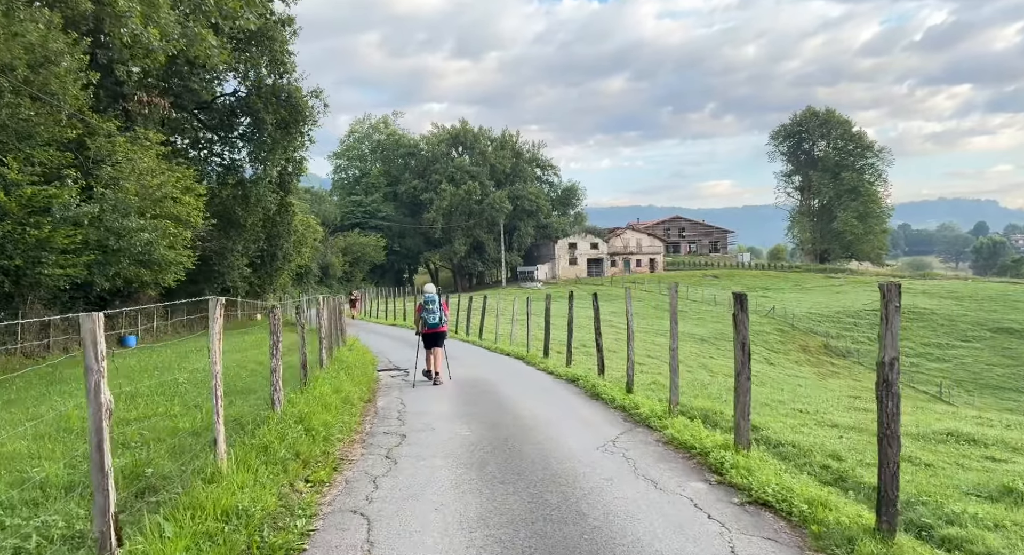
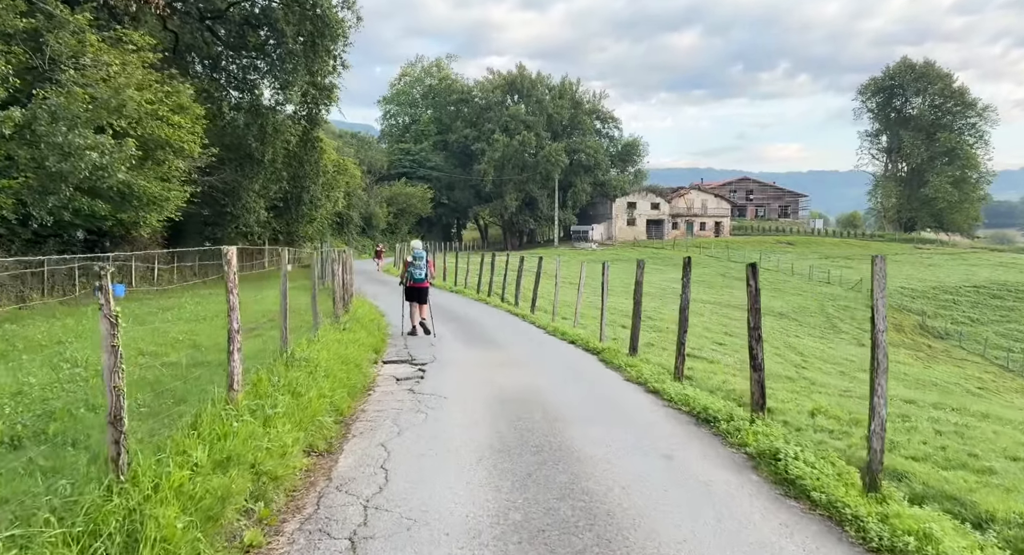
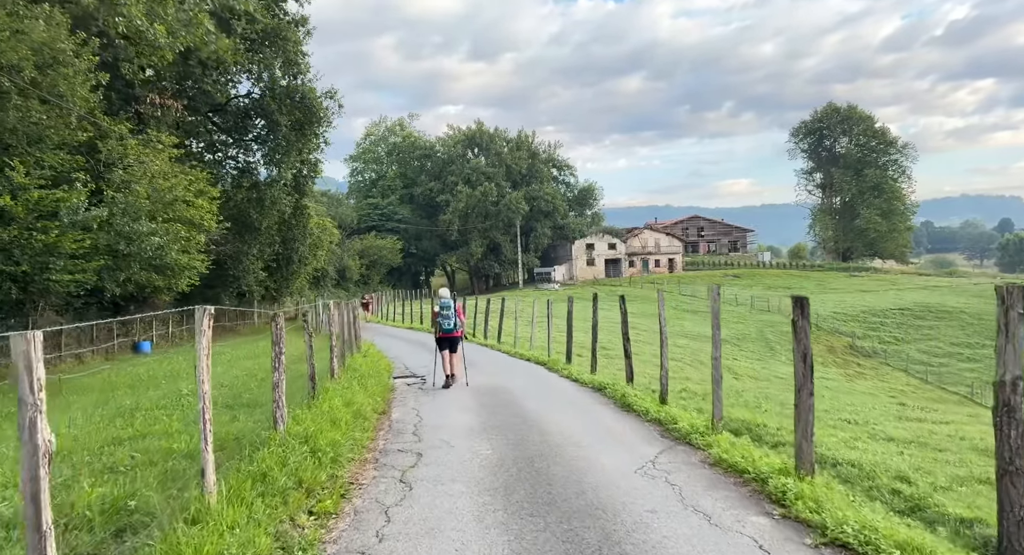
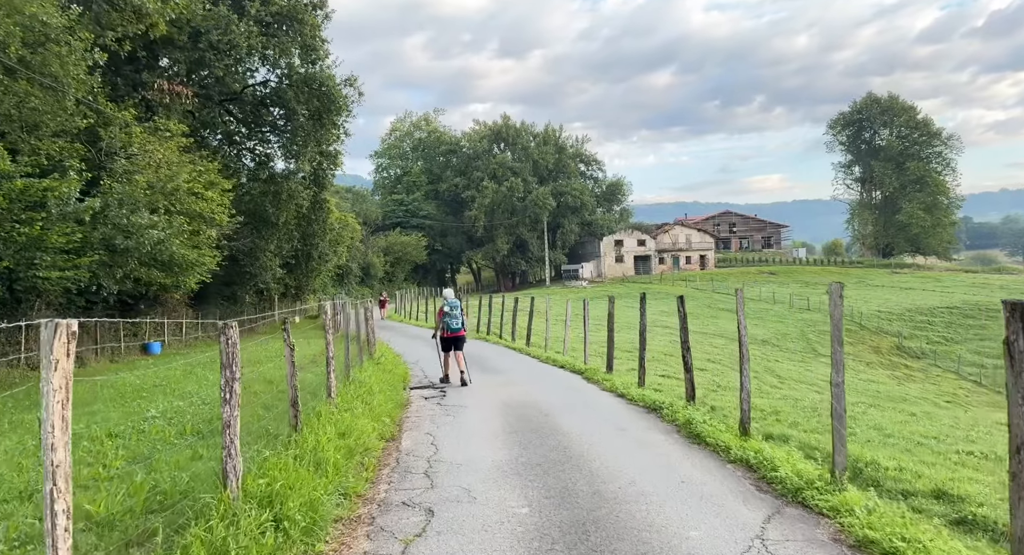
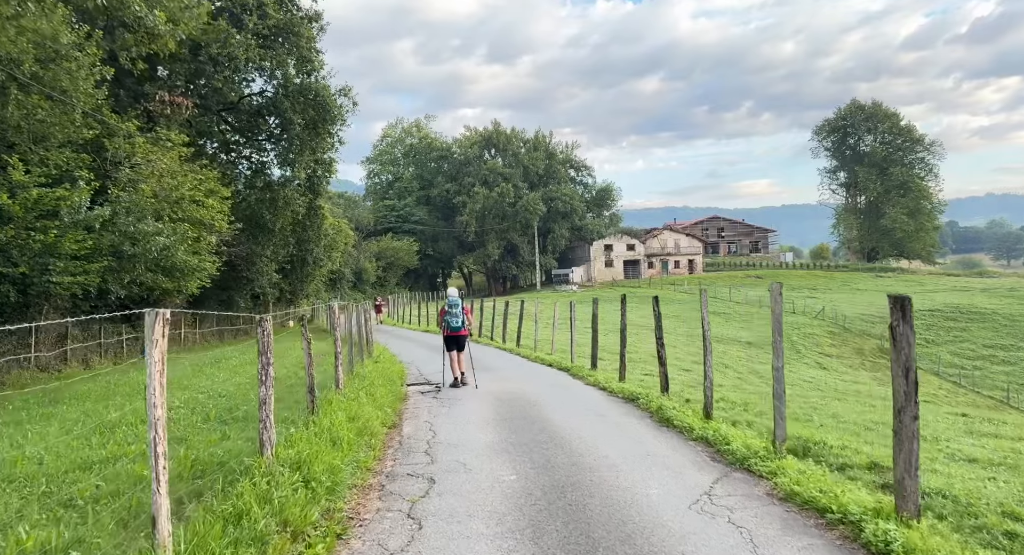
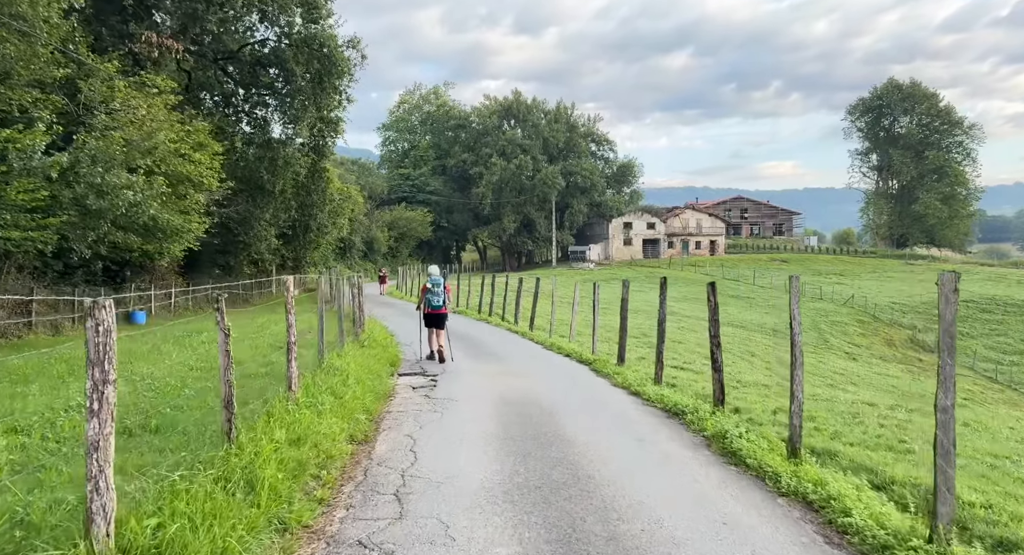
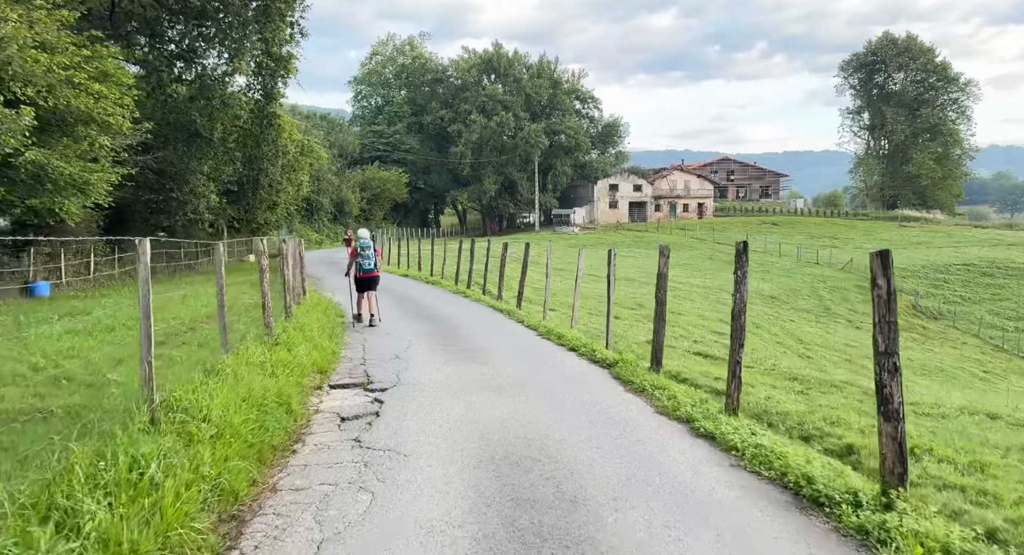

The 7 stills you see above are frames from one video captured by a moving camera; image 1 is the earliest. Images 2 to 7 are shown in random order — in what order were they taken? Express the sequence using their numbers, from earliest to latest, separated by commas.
3, 5, 4, 6, 2, 7
